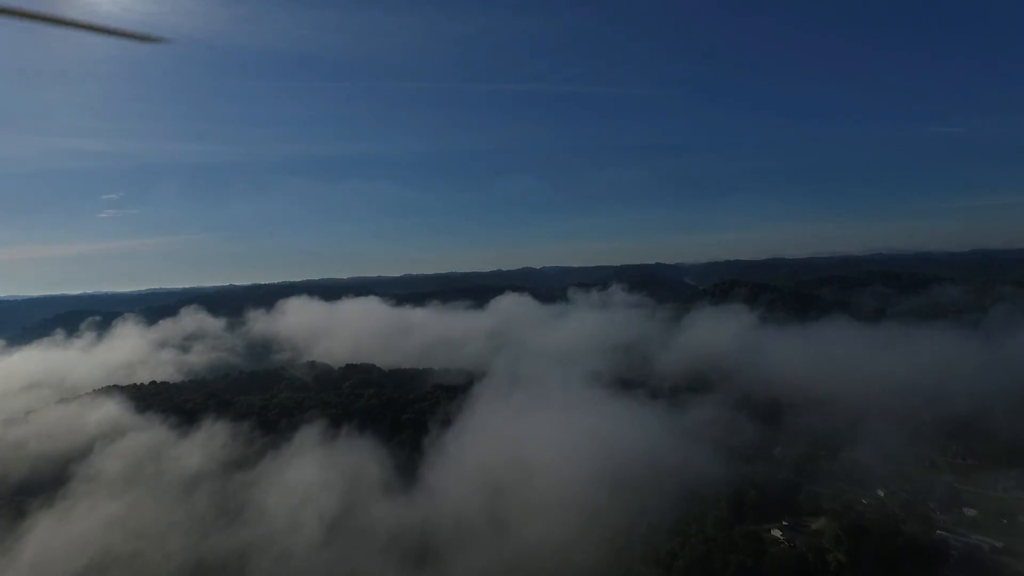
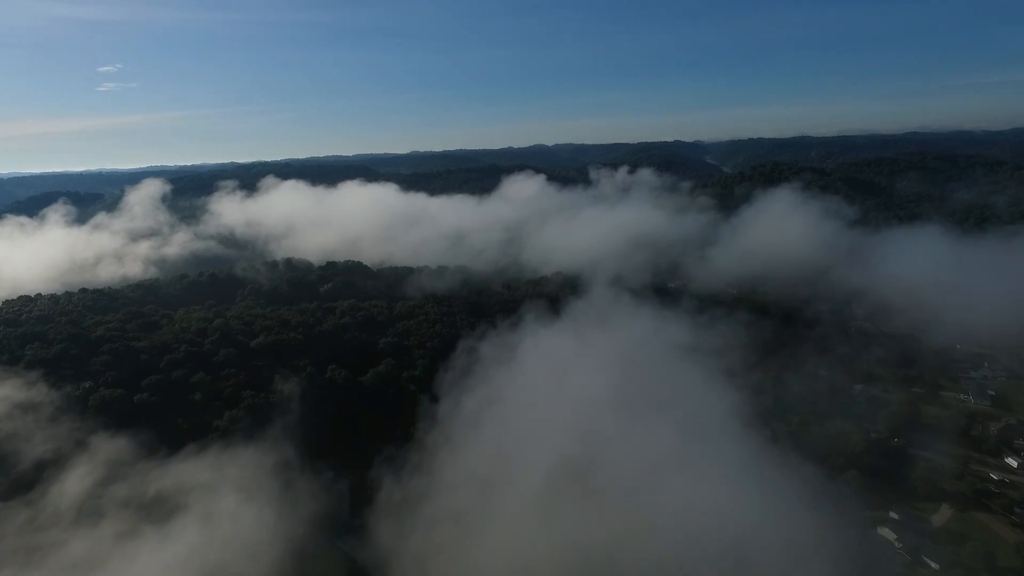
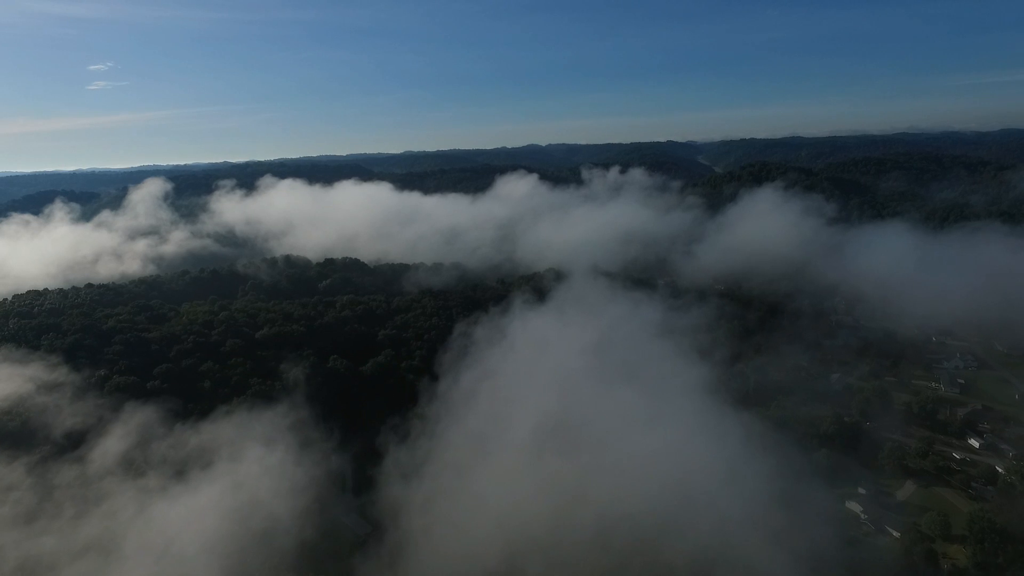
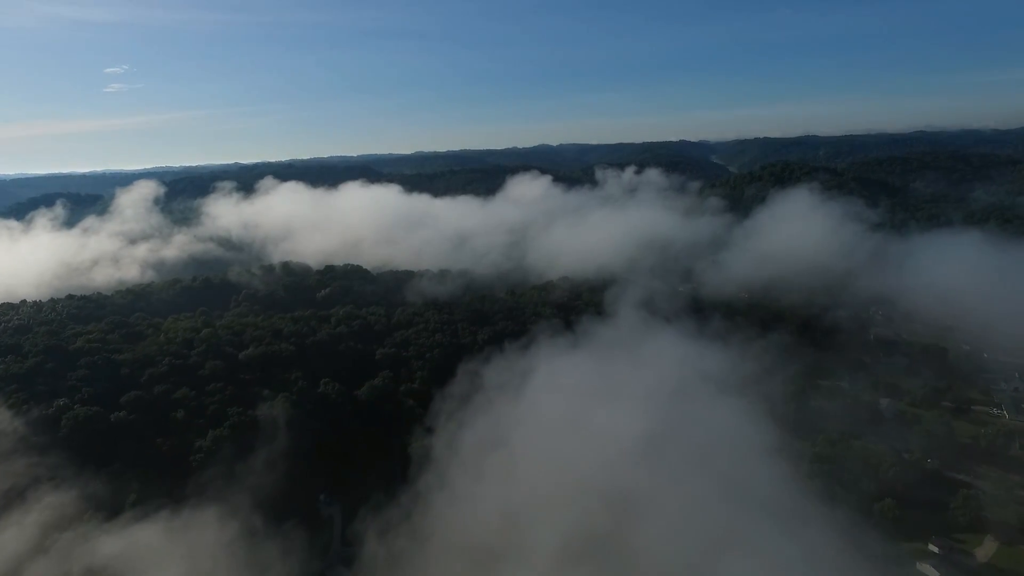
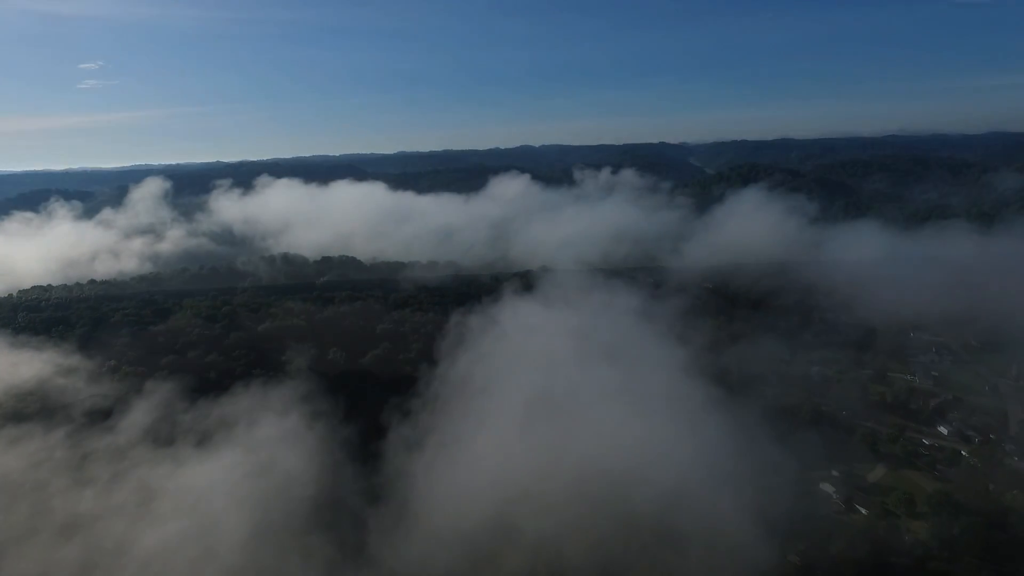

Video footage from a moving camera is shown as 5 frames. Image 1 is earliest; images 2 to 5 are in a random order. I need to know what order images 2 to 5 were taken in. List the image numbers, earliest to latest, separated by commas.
5, 3, 2, 4
